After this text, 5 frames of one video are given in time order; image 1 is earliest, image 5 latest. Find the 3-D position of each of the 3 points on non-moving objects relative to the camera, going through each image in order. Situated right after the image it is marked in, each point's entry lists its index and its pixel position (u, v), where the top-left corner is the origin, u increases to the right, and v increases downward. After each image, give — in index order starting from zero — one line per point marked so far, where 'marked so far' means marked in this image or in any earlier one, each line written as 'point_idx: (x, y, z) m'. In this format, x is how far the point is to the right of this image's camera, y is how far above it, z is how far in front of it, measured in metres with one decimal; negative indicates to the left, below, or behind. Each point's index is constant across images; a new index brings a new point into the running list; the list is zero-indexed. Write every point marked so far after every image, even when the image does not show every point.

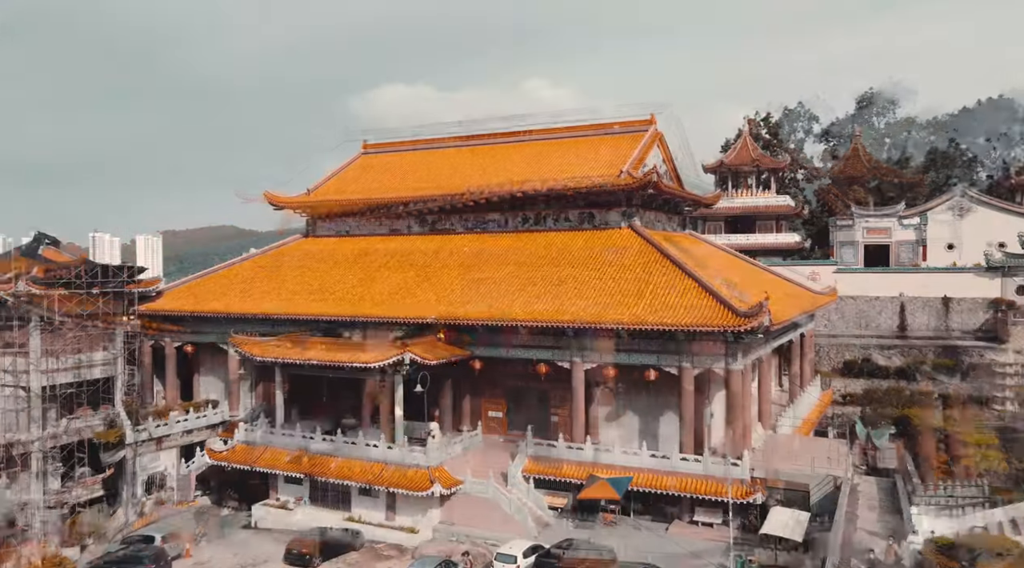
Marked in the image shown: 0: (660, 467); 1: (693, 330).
0: (+3.3, -4.2, +17.9) m
1: (+4.1, -1.0, +17.7) m
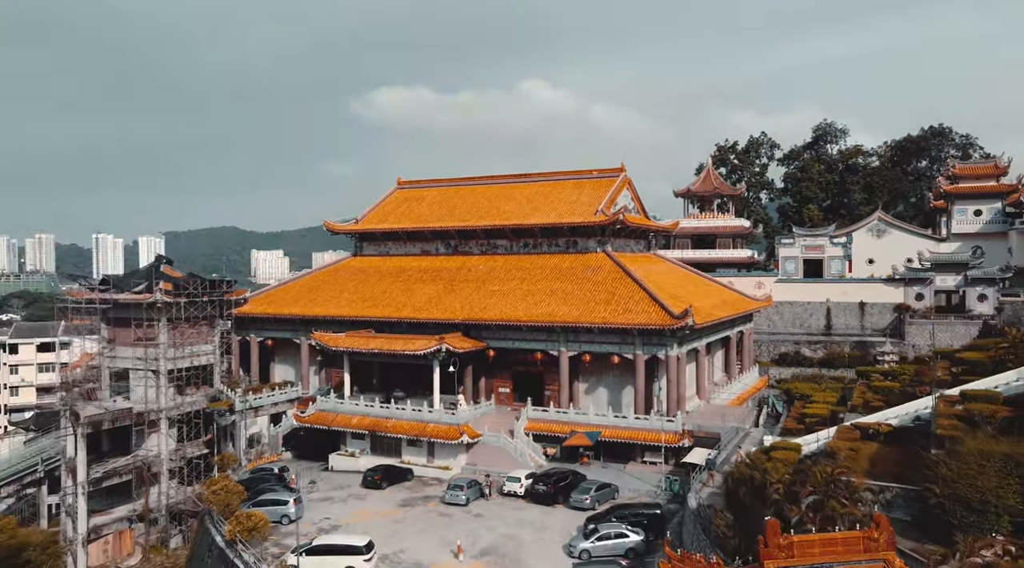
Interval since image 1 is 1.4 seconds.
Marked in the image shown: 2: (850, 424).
0: (+3.5, -4.6, +25.7) m
1: (+4.3, -1.4, +25.6) m
2: (+7.9, -3.4, +18.3) m
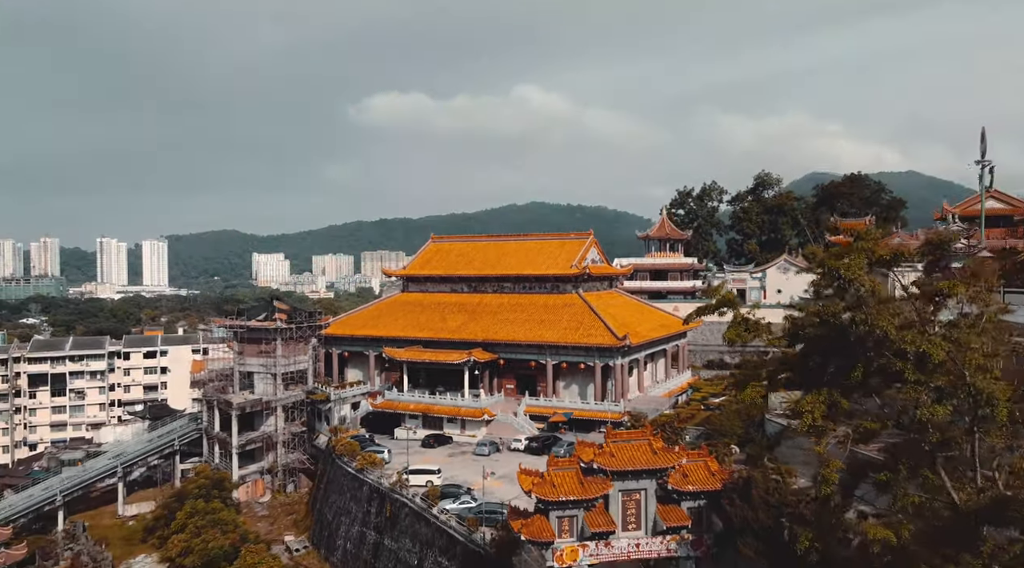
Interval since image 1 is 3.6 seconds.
0: (+3.7, -6.4, +40.3) m
1: (+4.4, -3.2, +40.2) m
2: (+8.2, -5.1, +32.9) m
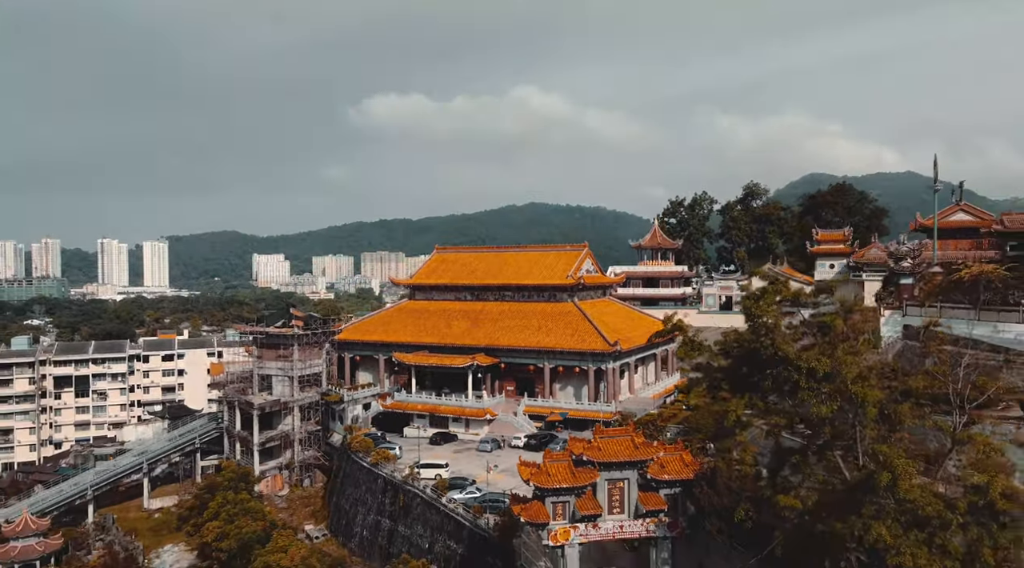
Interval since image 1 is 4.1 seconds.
0: (+3.7, -6.9, +43.8) m
1: (+4.5, -3.8, +43.7) m
2: (+8.2, -5.7, +36.4) m
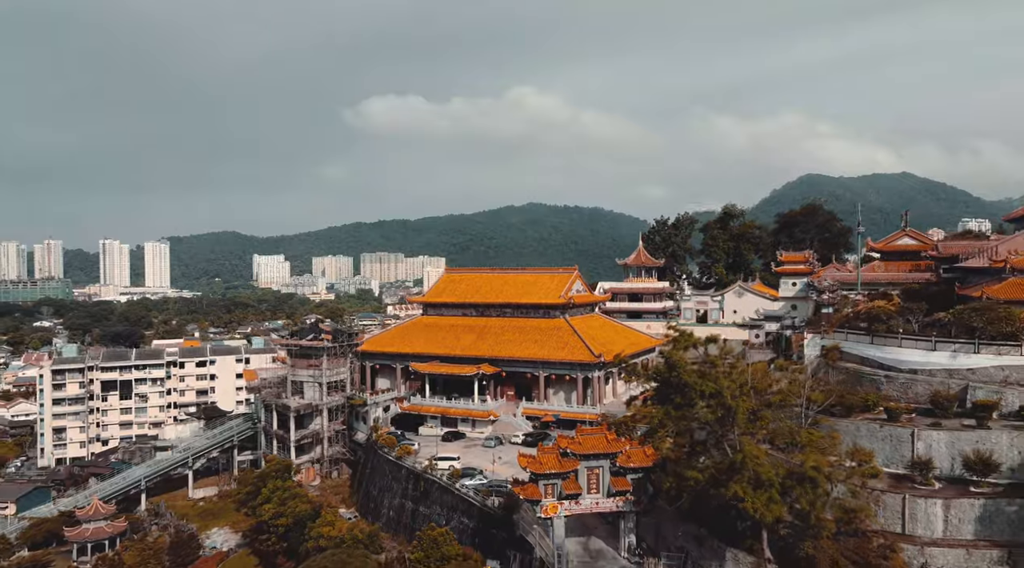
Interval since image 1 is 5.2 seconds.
0: (+3.7, -8.3, +51.4) m
1: (+4.5, -5.1, +51.3) m
2: (+8.2, -7.1, +44.0) m
